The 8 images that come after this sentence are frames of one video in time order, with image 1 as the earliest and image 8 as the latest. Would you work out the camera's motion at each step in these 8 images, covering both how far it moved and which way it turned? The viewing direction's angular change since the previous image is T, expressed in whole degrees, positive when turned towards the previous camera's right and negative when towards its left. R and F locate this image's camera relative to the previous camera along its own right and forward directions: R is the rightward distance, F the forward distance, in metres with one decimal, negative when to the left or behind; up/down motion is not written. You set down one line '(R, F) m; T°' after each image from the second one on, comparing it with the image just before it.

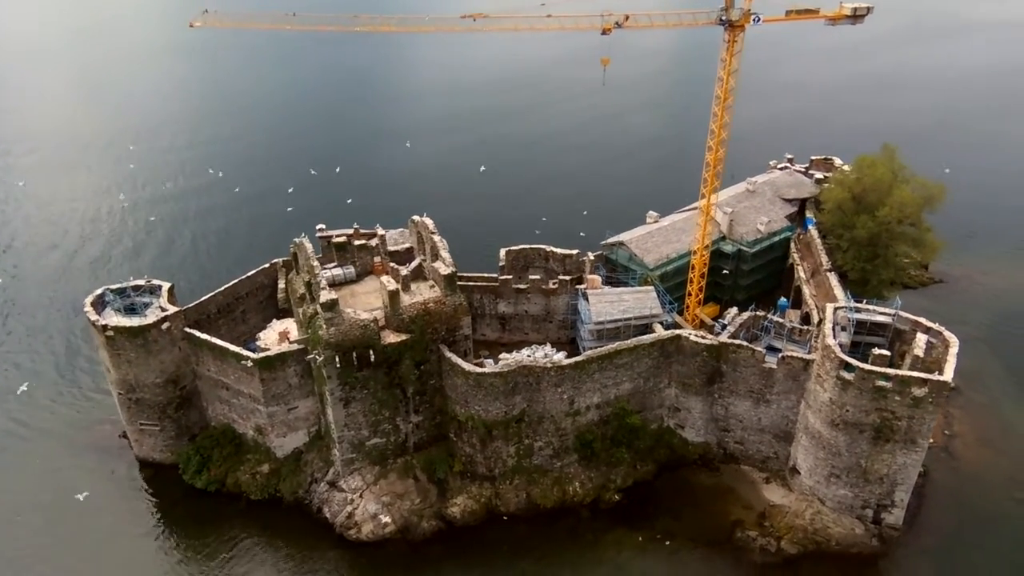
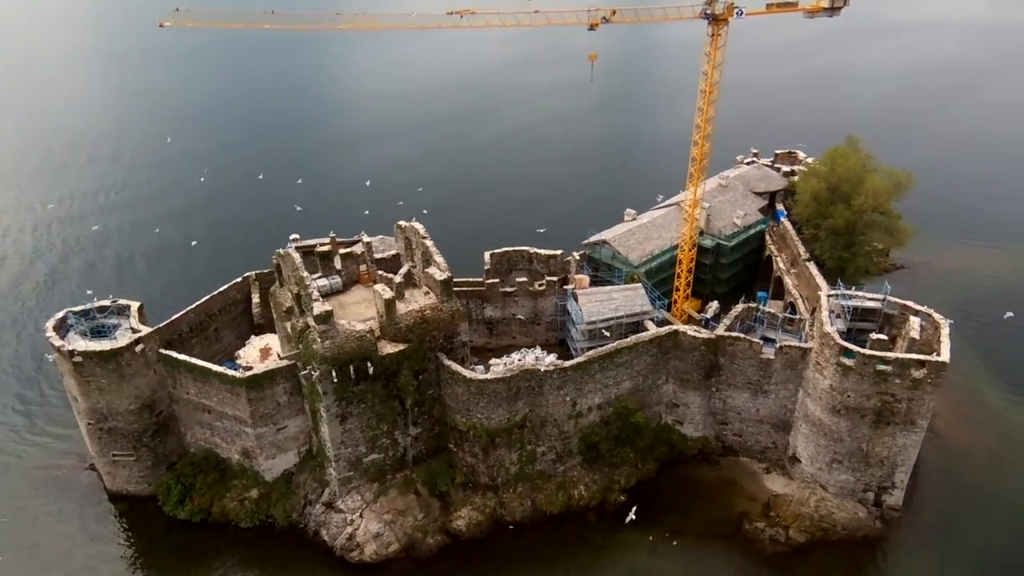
(-2.7, +1.0) m; +5°
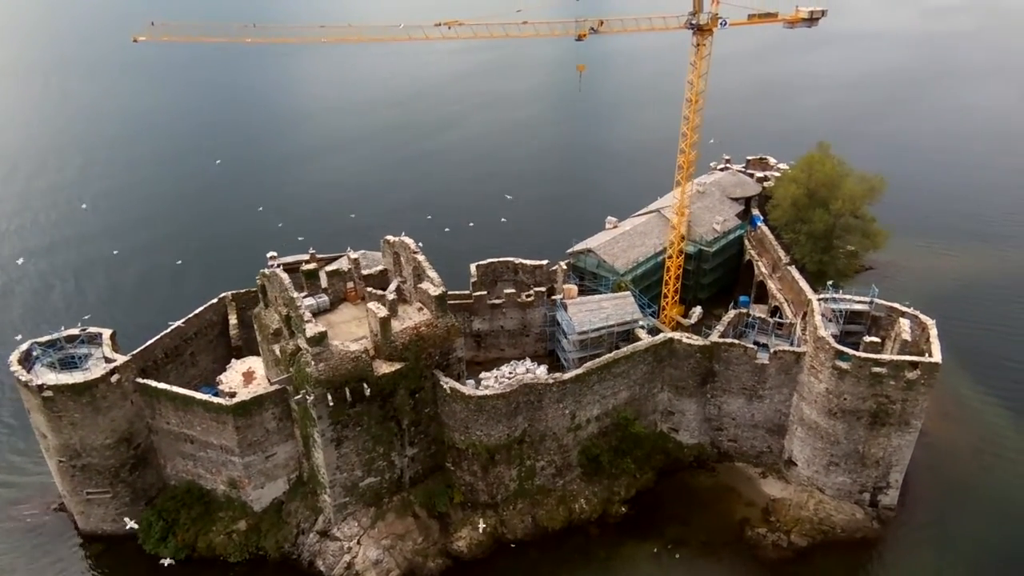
(-2.0, +0.8) m; +4°
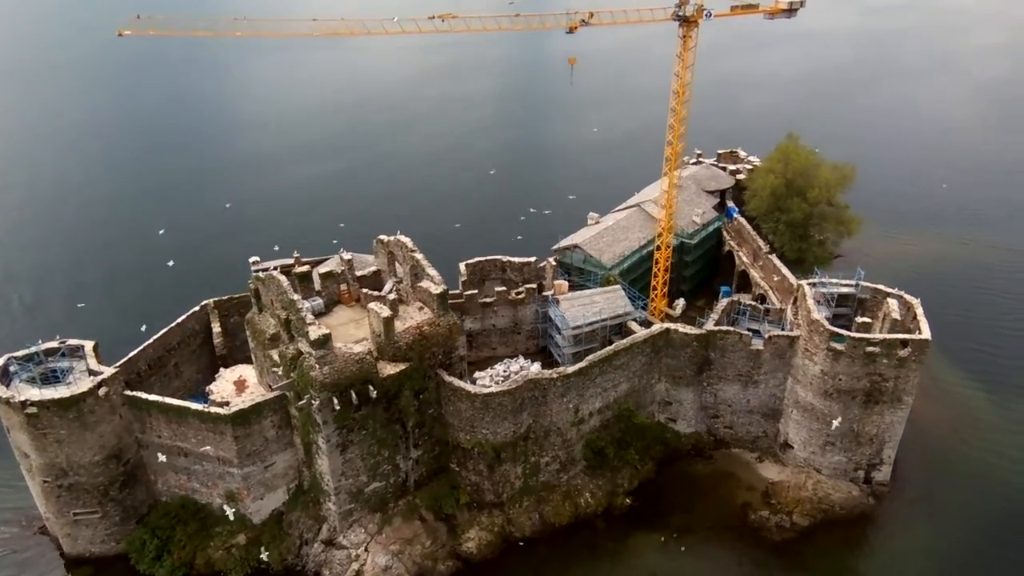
(-2.4, +0.3) m; +4°
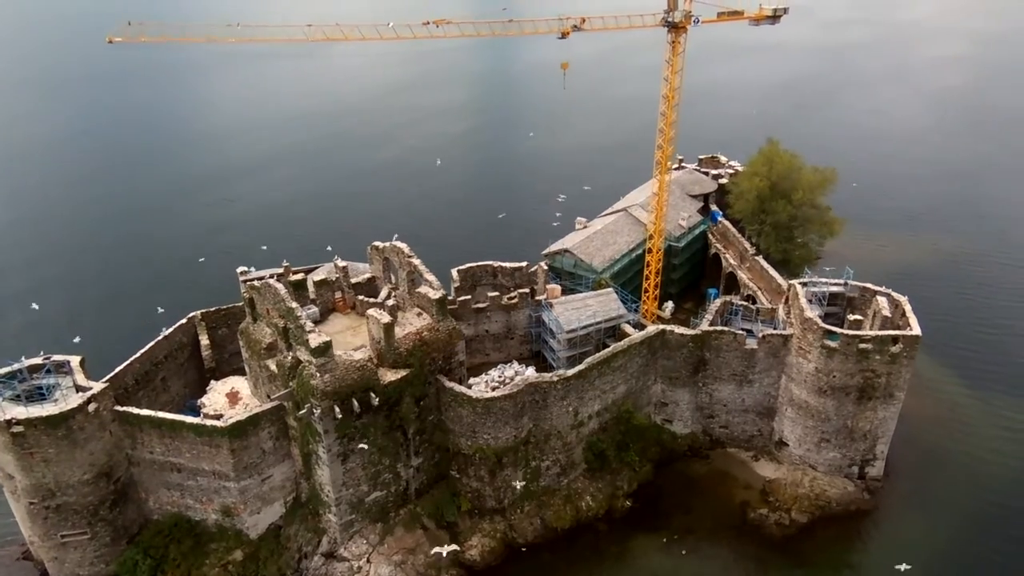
(-1.4, +0.1) m; +2°
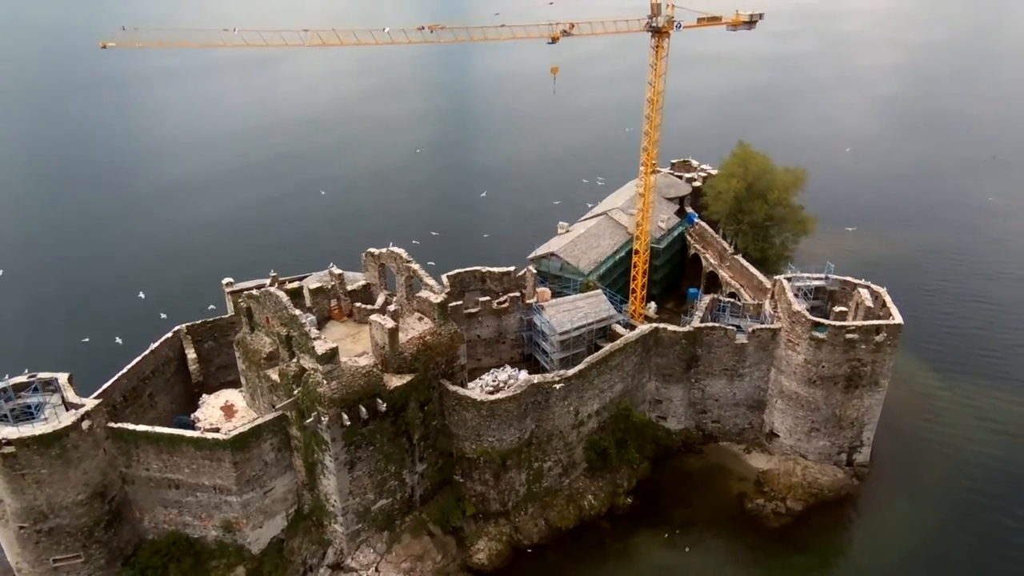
(-2.2, -0.2) m; +4°
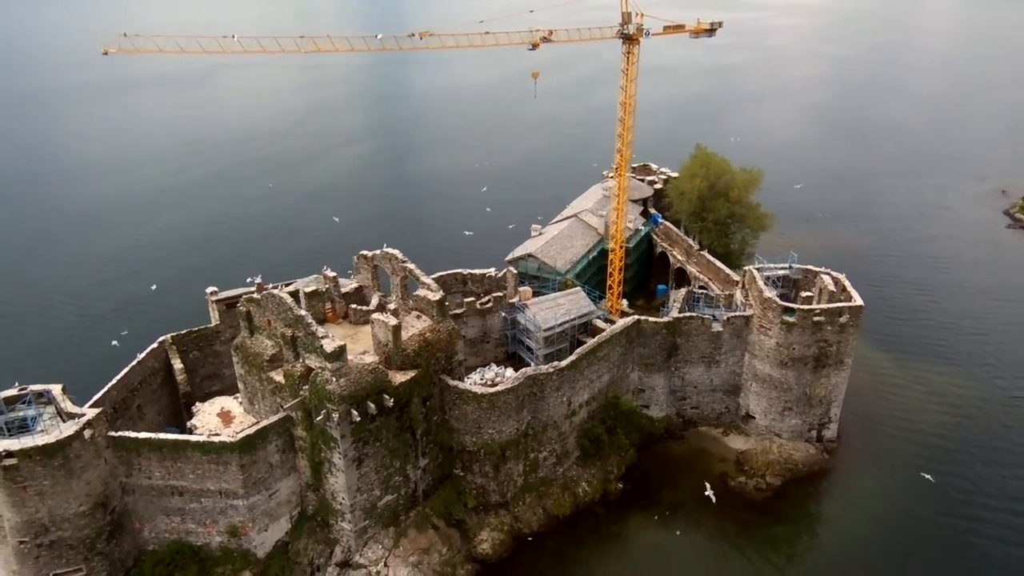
(-2.6, -1.2) m; +5°
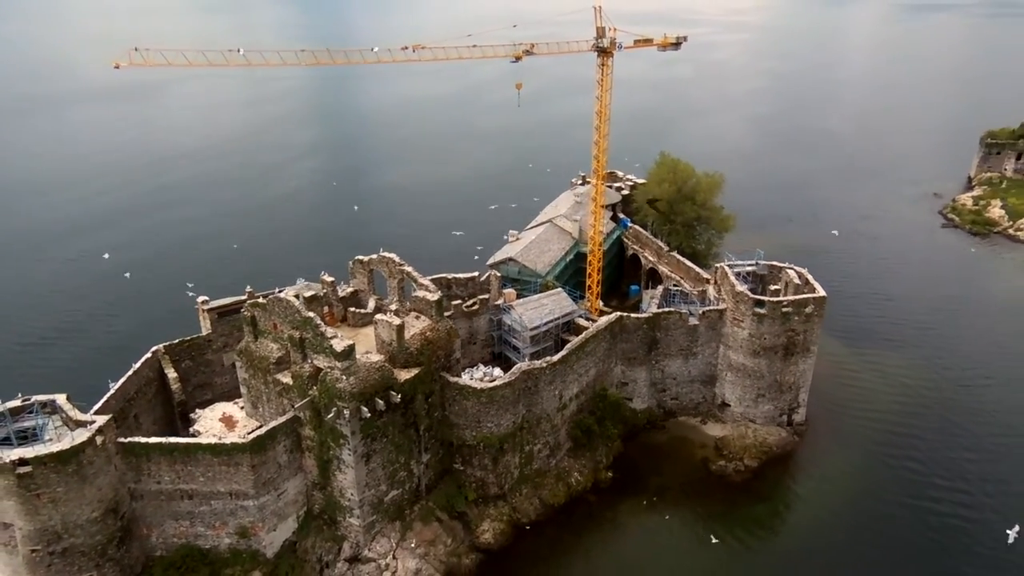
(-2.3, -1.7) m; +4°
